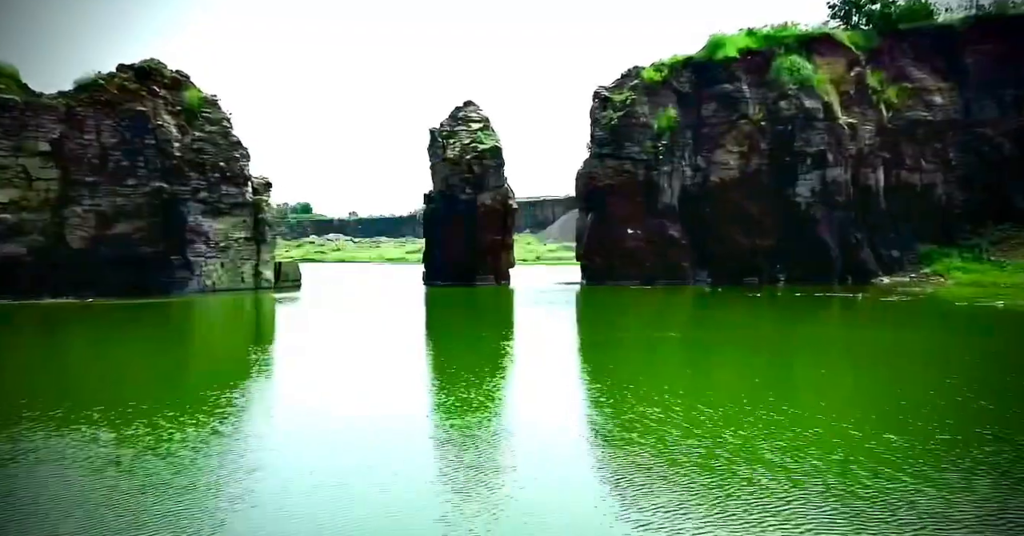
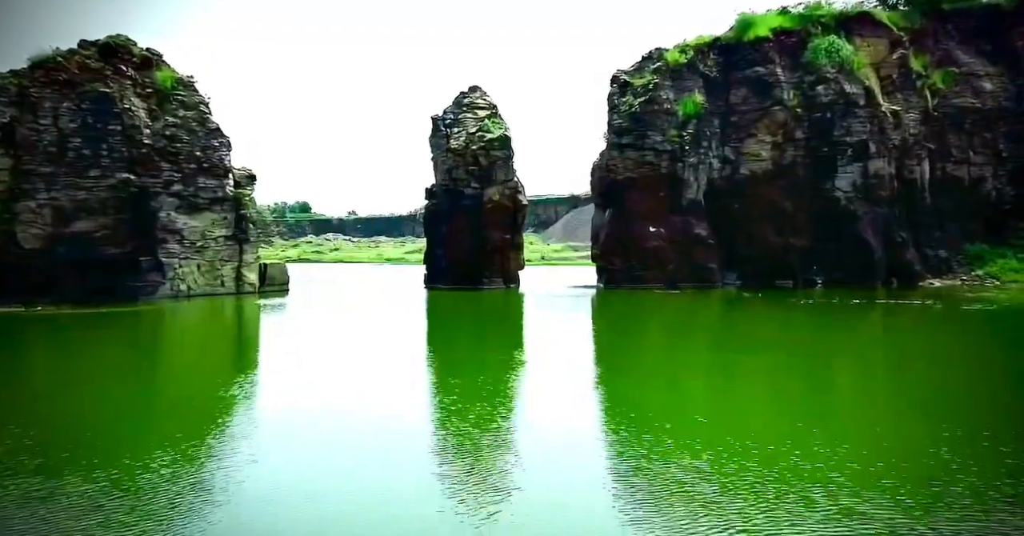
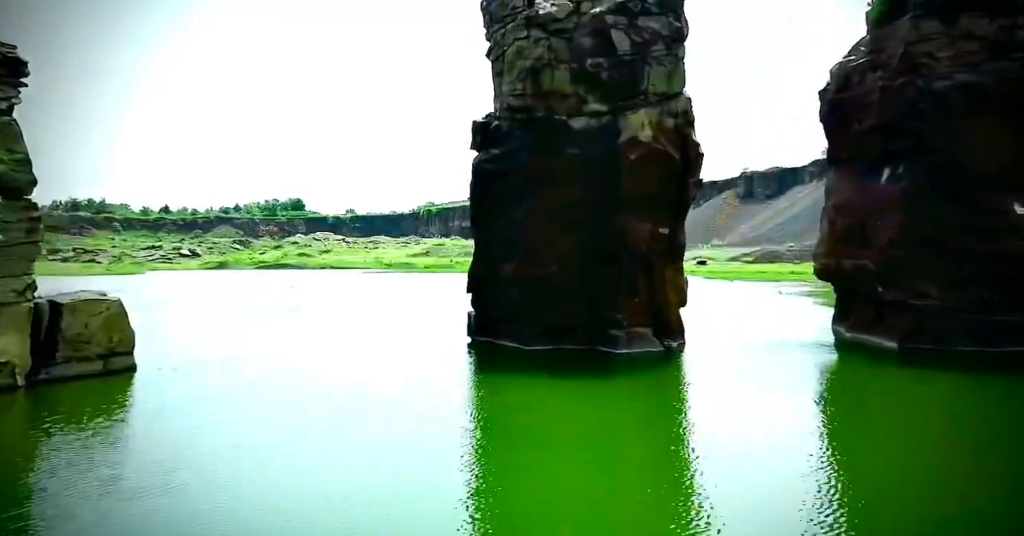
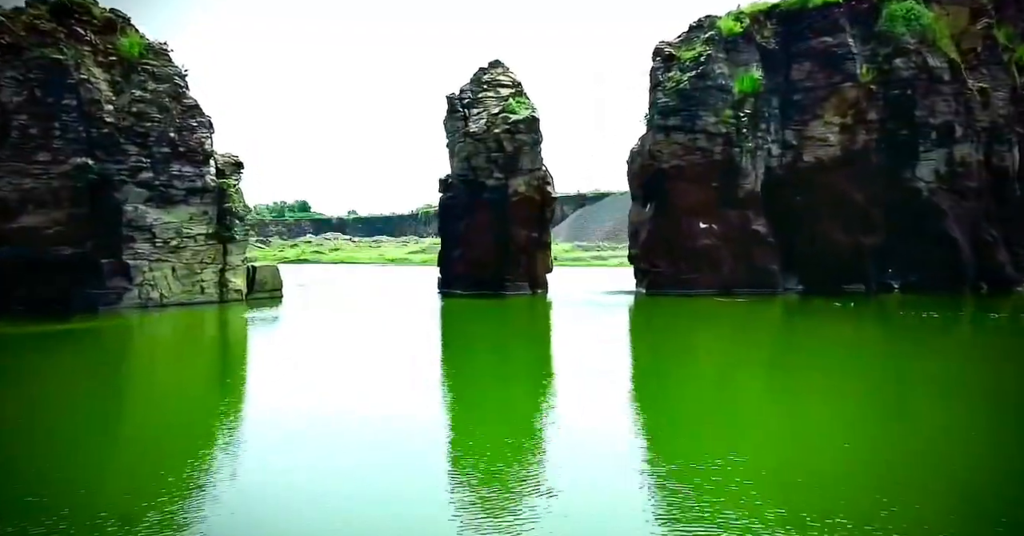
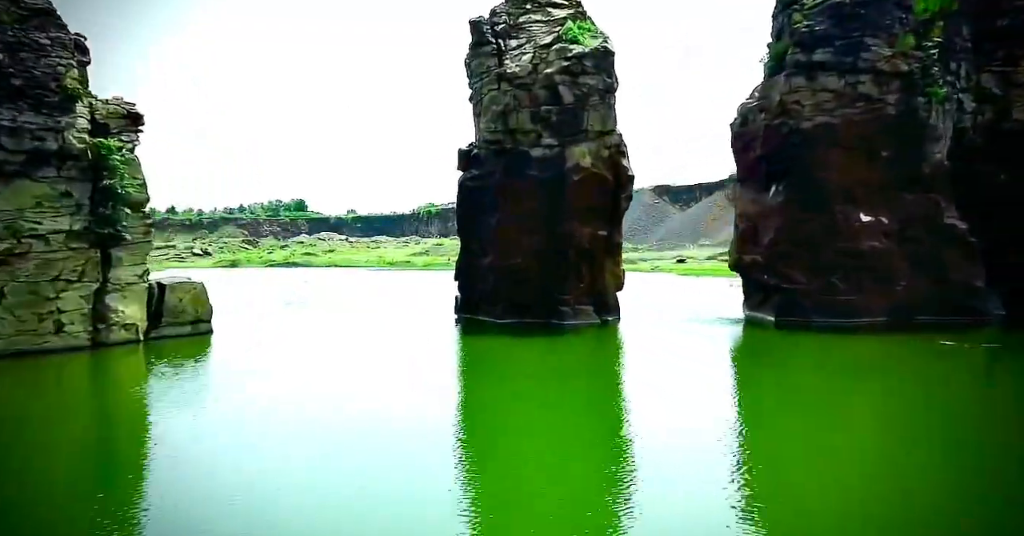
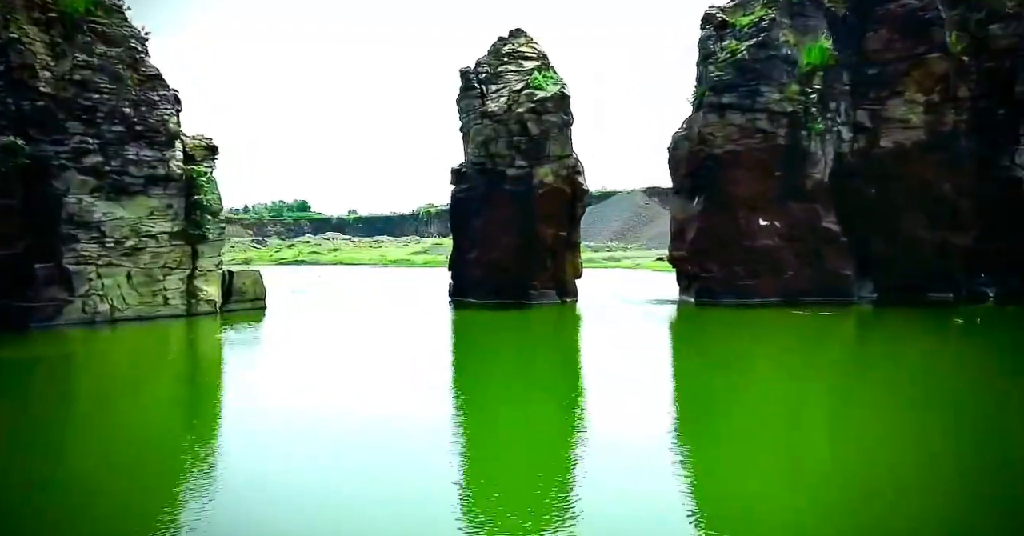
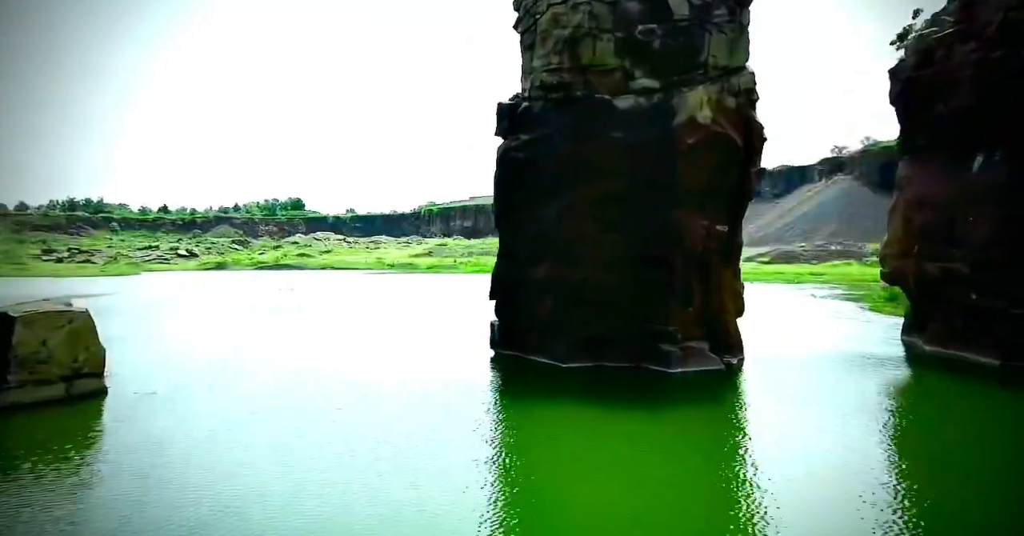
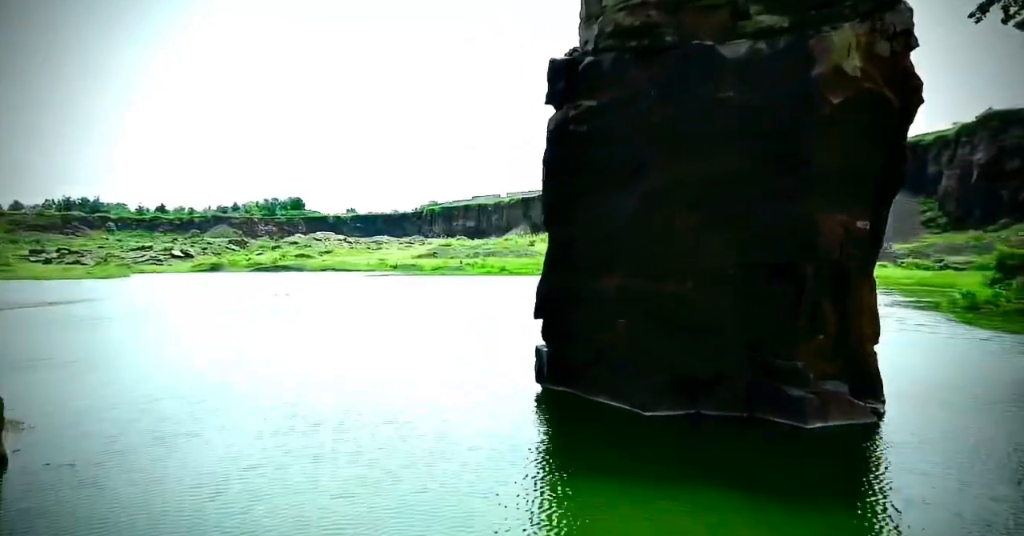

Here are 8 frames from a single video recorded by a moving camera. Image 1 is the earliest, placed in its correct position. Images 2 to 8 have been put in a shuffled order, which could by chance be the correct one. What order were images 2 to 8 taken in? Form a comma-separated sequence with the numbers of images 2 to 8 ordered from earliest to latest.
2, 4, 6, 5, 3, 7, 8
